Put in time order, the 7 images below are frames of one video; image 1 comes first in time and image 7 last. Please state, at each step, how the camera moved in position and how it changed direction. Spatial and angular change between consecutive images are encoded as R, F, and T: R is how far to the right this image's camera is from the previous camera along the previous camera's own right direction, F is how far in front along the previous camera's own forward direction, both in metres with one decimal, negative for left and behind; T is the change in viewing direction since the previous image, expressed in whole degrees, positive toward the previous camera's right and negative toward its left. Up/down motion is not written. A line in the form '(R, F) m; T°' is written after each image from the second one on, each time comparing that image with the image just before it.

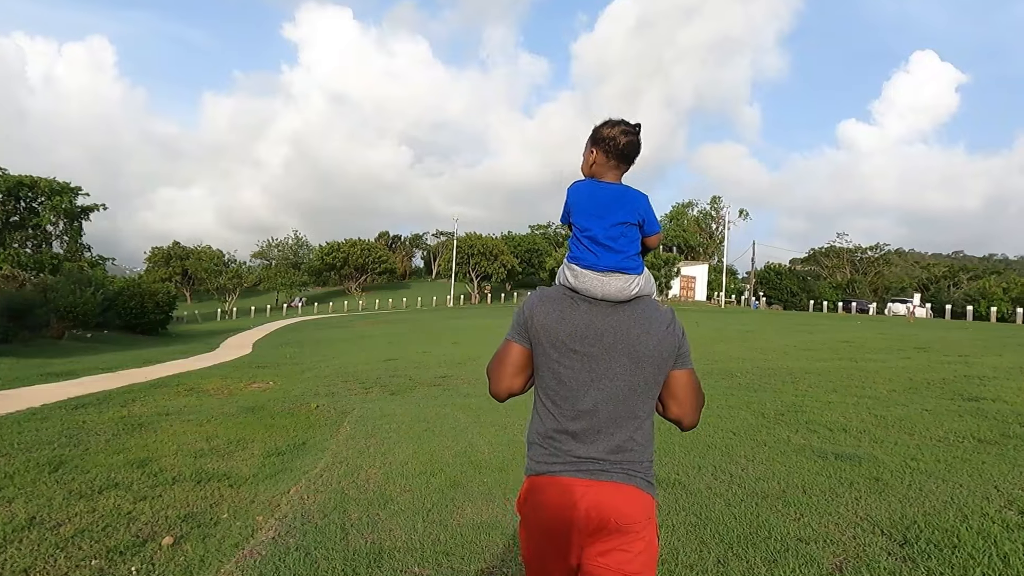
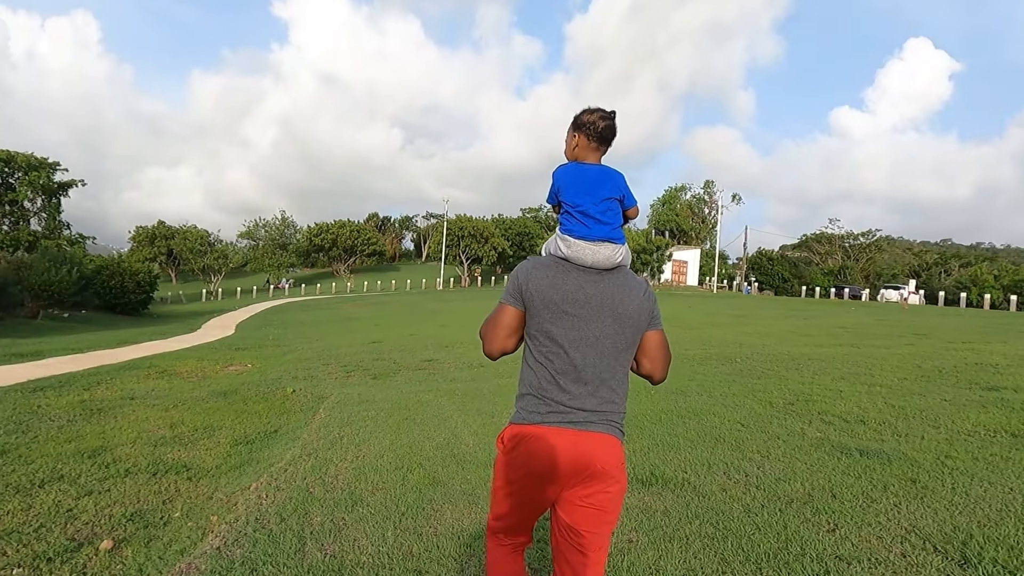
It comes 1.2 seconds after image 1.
(0.0, +0.5) m; +1°
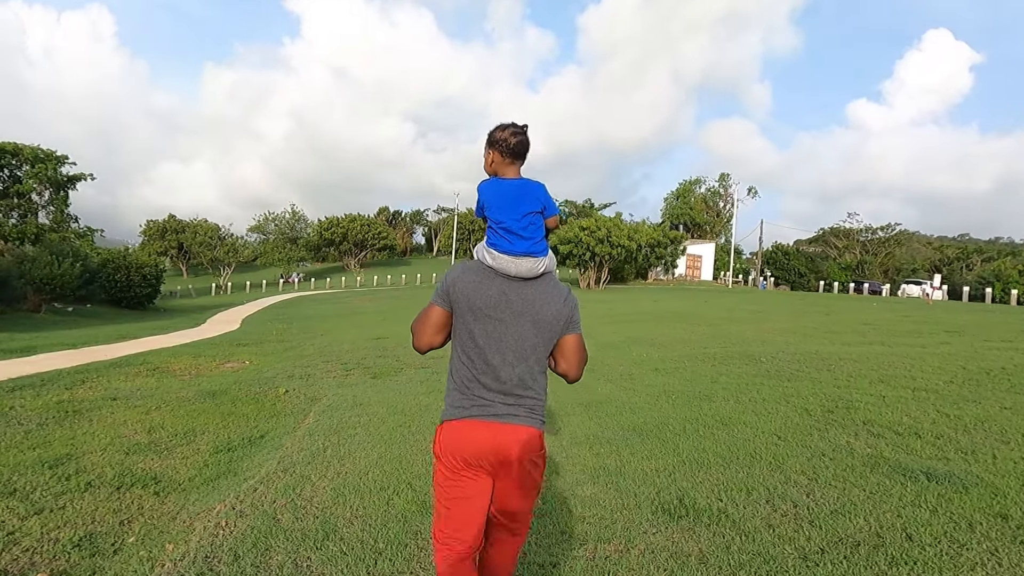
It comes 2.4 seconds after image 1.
(0.0, +0.6) m; -1°
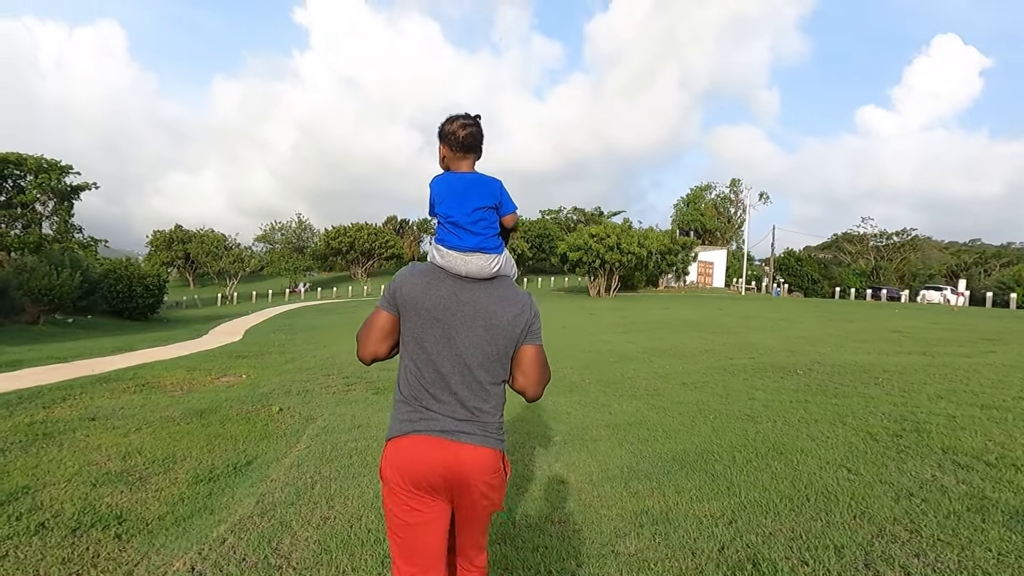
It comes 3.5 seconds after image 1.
(-0.1, +0.7) m; -1°
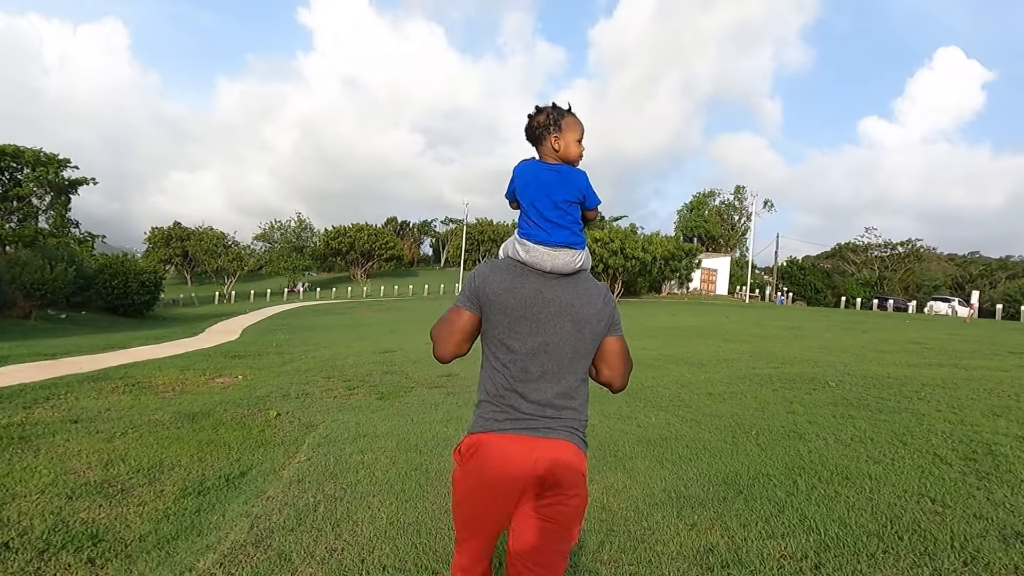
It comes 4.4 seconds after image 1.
(-0.2, +0.5) m; 0°
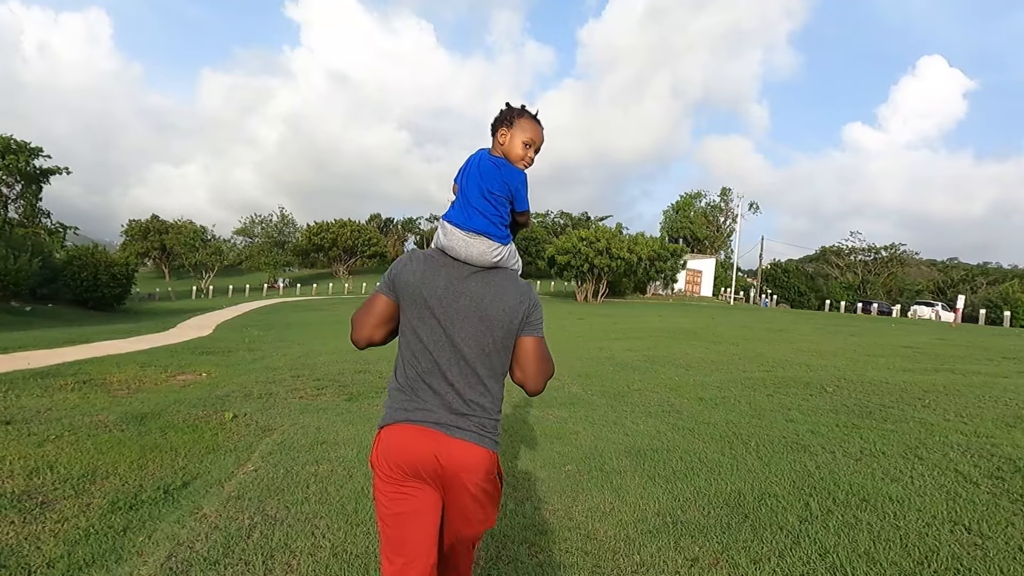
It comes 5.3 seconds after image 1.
(+0.1, +0.5) m; +1°
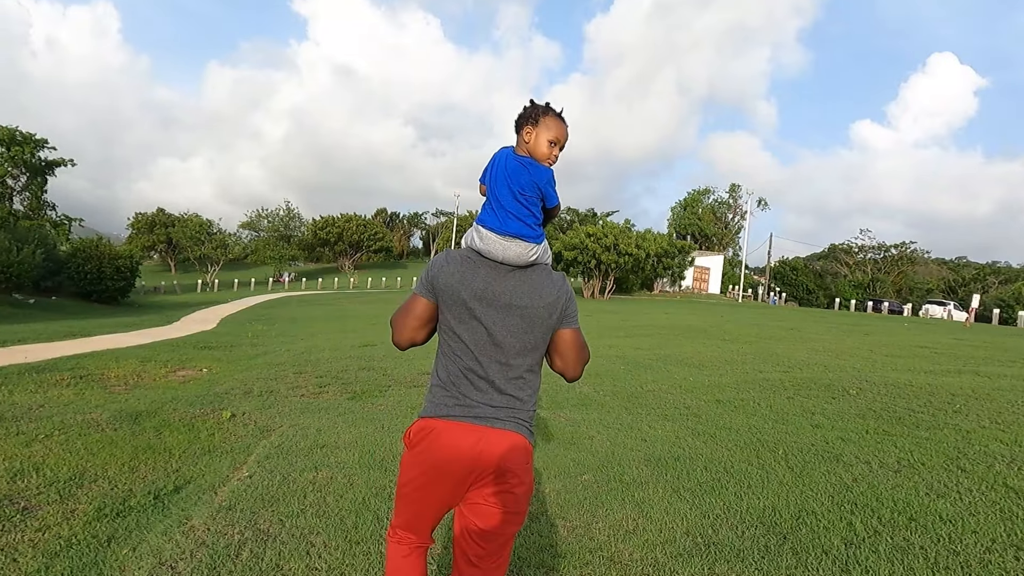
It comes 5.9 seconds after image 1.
(0.0, +0.3) m; 0°
